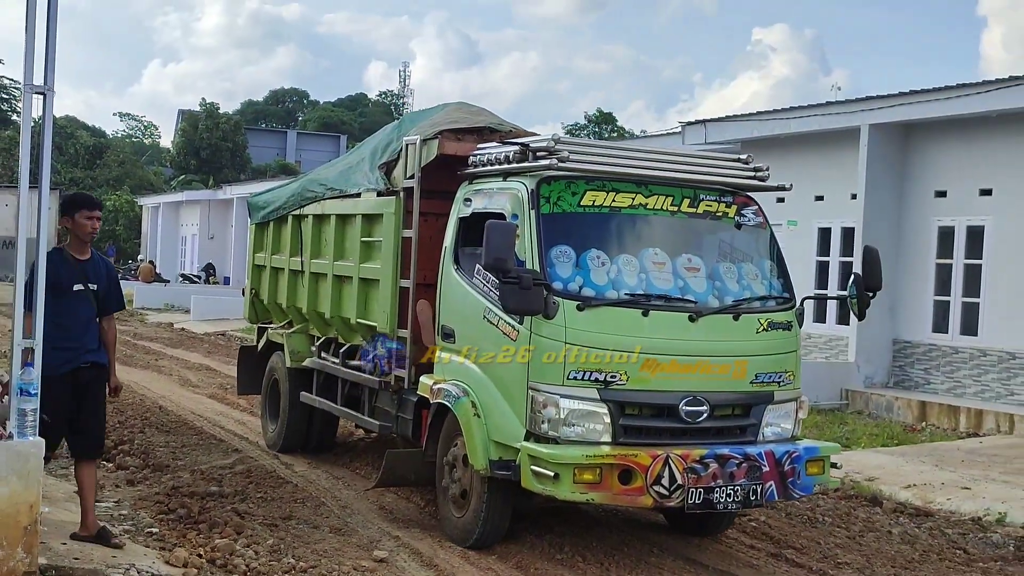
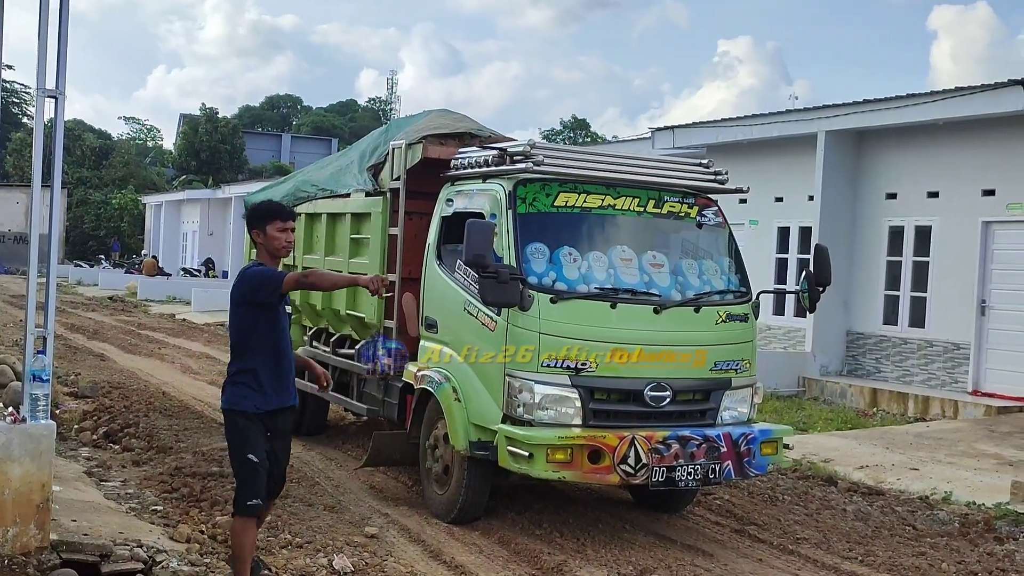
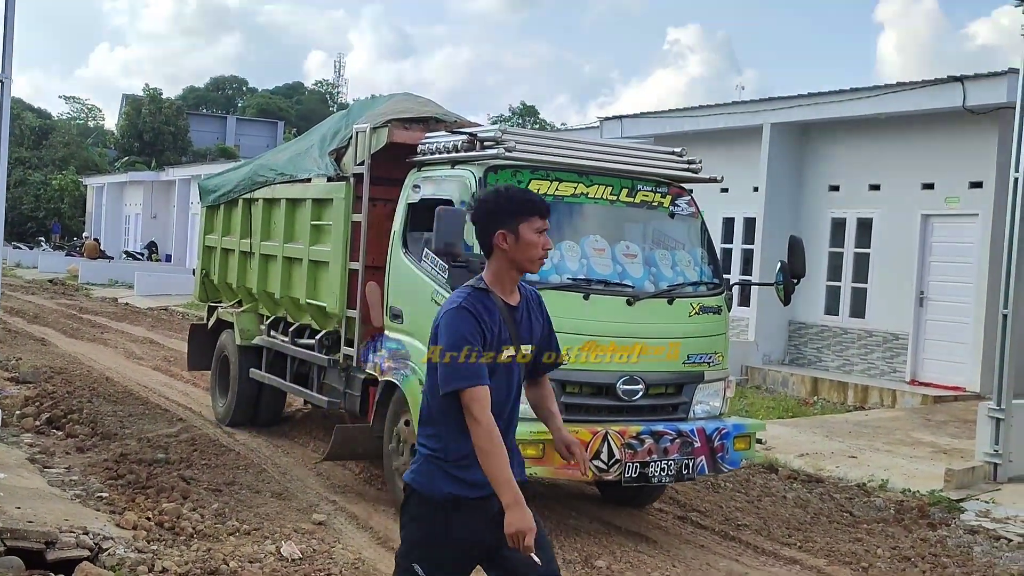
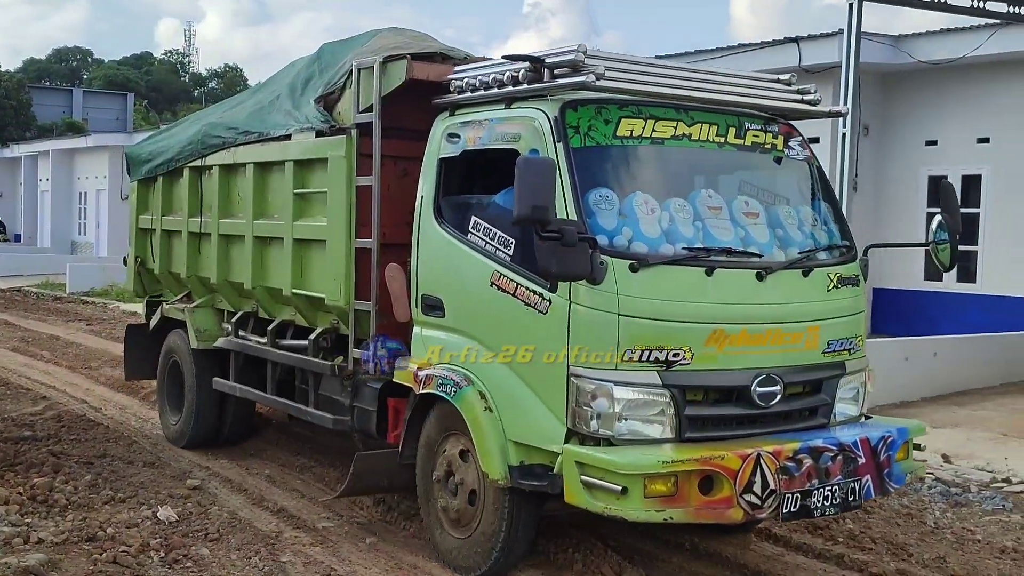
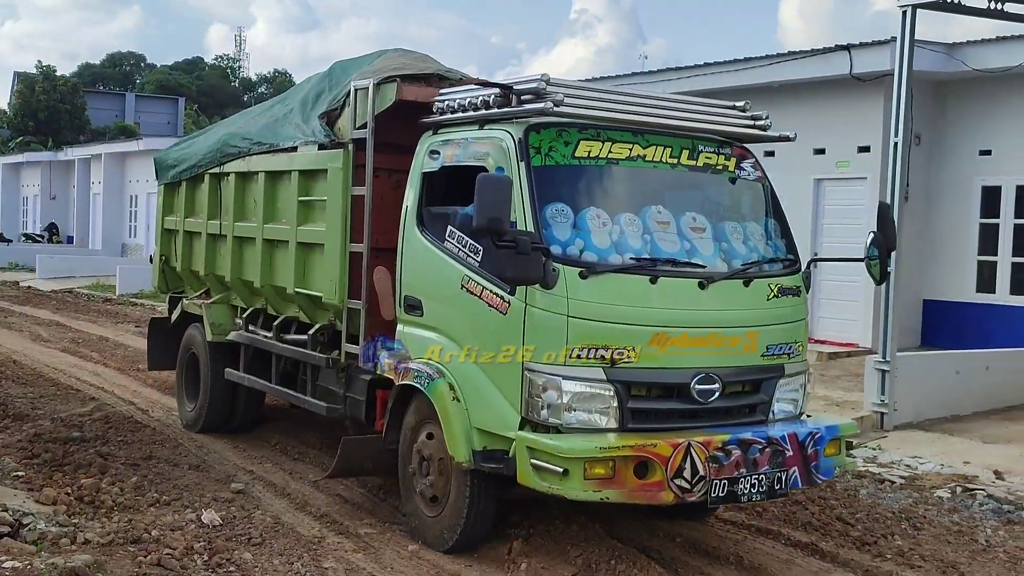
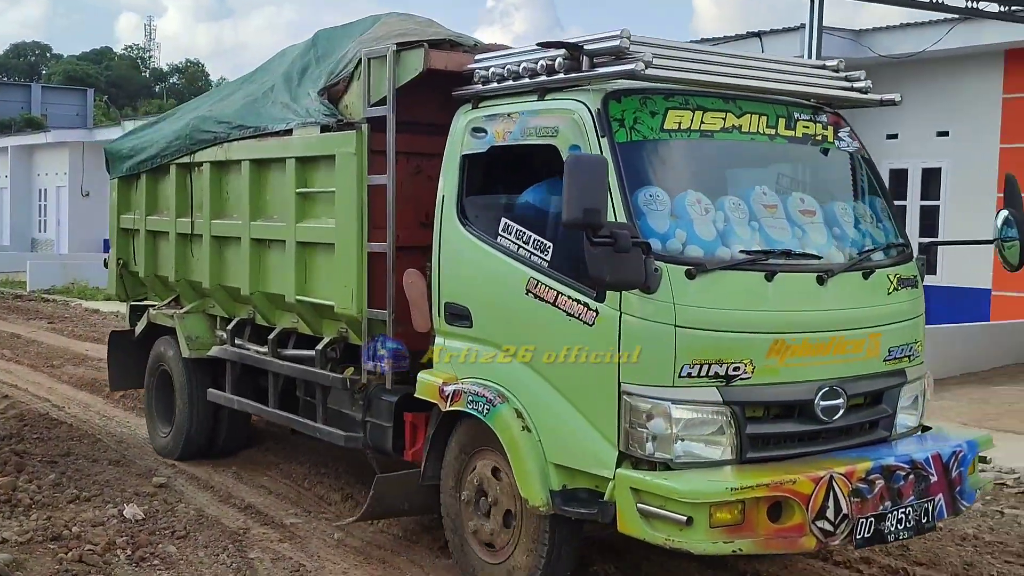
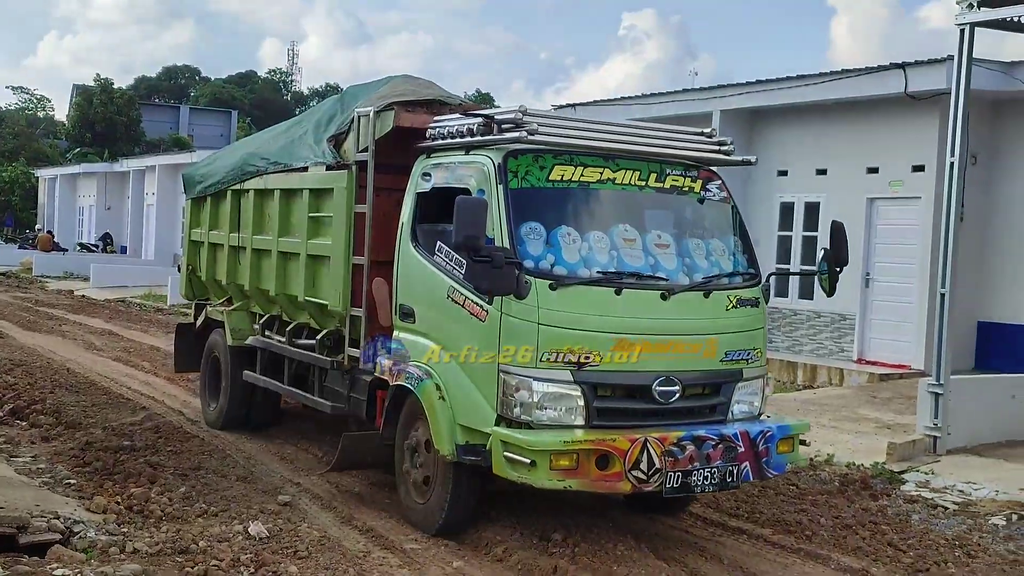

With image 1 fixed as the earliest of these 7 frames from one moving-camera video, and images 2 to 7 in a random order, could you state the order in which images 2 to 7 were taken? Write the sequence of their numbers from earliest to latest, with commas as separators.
2, 3, 7, 5, 4, 6
